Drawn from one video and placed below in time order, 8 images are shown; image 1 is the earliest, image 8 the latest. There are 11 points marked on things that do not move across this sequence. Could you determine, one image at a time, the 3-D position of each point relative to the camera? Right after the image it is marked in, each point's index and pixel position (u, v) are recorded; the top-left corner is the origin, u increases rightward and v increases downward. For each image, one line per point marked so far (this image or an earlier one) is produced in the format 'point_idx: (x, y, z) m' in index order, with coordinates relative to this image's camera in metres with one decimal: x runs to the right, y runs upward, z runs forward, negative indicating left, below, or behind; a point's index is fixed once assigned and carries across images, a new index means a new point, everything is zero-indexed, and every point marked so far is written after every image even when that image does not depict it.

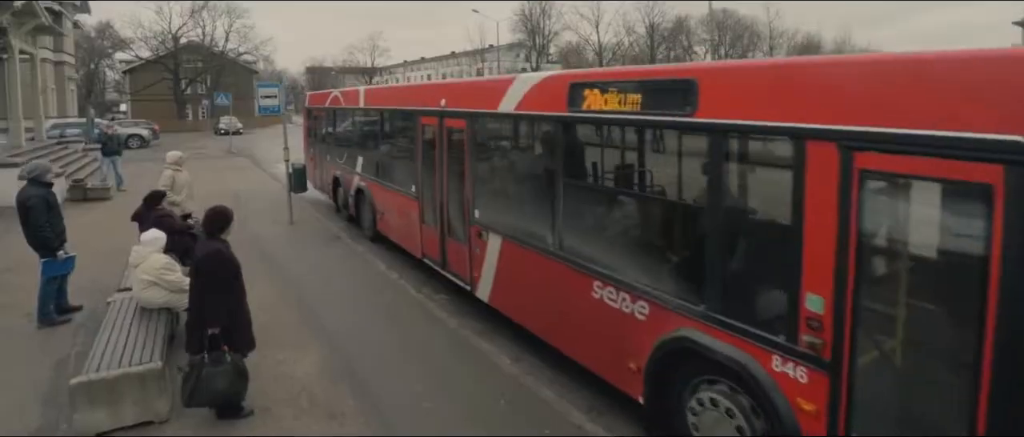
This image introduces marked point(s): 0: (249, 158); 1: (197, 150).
0: (-7.5, +1.7, +16.2) m
1: (-10.8, +2.4, +19.5) m
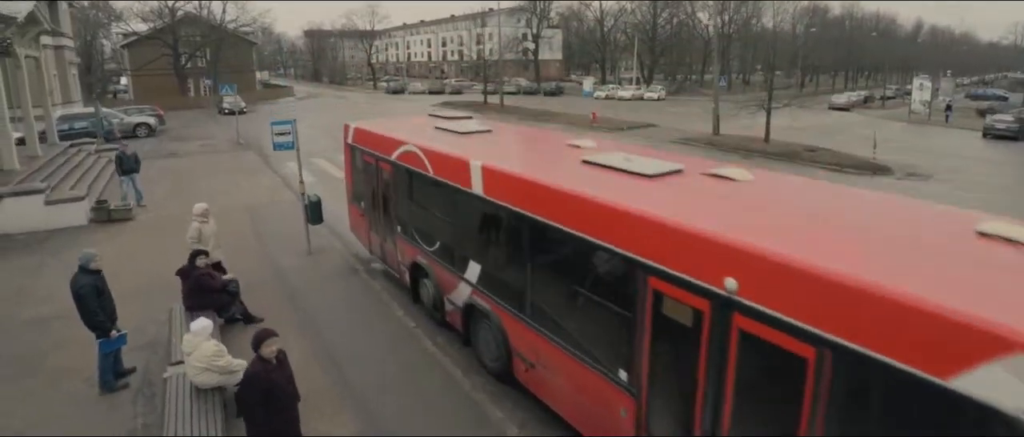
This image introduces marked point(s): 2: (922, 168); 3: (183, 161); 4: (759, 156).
0: (-7.4, +1.9, +16.5) m
1: (-10.7, +2.8, +19.8) m
2: (+9.9, +1.1, +13.7) m
3: (-8.6, +1.5, +14.8) m
4: (+6.7, +1.6, +15.4) m
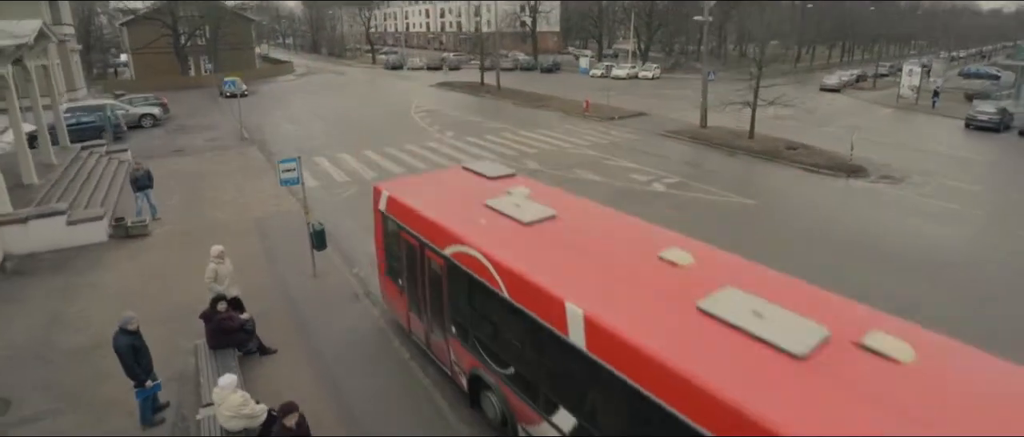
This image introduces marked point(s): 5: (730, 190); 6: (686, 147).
0: (-7.5, +2.1, +17.1) m
1: (-10.8, +3.2, +20.3) m
2: (+9.7, +1.2, +14.3) m
3: (-8.8, +1.6, +15.4) m
4: (+6.5, +1.8, +16.0) m
5: (+4.9, +0.6, +12.6) m
6: (+5.2, +2.1, +16.9) m
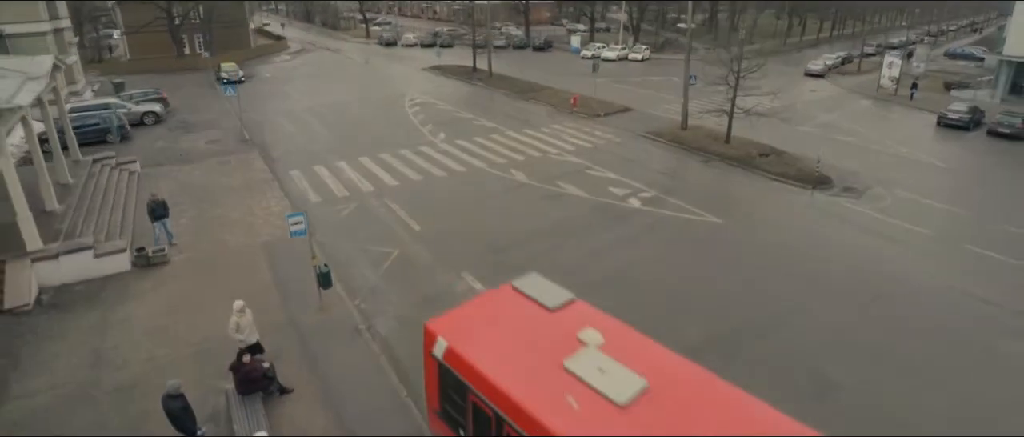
0: (-7.9, +2.1, +17.9) m
1: (-11.2, +3.3, +21.0) m
2: (+9.4, +1.0, +15.3) m
3: (-9.1, +1.4, +16.3) m
4: (+6.2, +1.7, +16.9) m
5: (+4.6, +0.3, +13.7) m
6: (+4.9, +2.0, +17.8) m
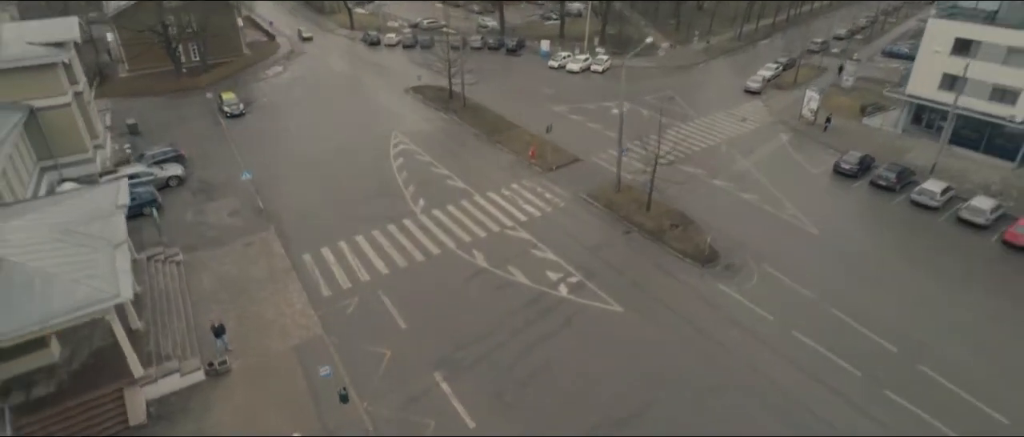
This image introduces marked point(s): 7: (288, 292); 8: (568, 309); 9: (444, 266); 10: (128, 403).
0: (-9.2, -0.5, +22.3) m
1: (-12.7, +1.0, +25.2) m
2: (+8.1, -1.3, +20.1) m
3: (-10.4, -1.3, +20.8) m
4: (+4.8, -0.6, +21.6) m
5: (+3.3, -2.3, +18.5) m
6: (+3.5, -0.1, +22.4) m
7: (-7.2, -2.5, +18.5) m
8: (+1.7, -2.8, +17.7) m
9: (-2.4, -1.6, +19.9) m
10: (-9.5, -4.5, +14.2) m
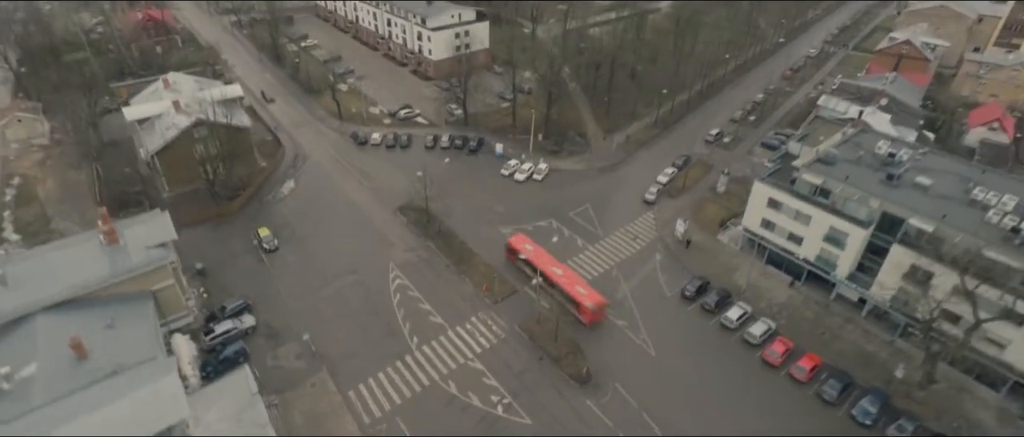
0: (-11.8, -9.5, +36.0) m
1: (-15.4, -8.0, +38.7) m
2: (+5.7, -9.6, +34.4) m
3: (-12.8, -10.5, +34.4) m
4: (+2.3, -8.9, +35.7) m
5: (+1.0, -10.9, +32.7) m
6: (+0.9, -8.5, +36.5) m
7: (-9.5, -11.6, +32.3) m
8: (-0.5, -11.5, +31.8) m
9: (-4.8, -10.4, +33.9) m
10: (-11.5, -14.0, +28.1) m
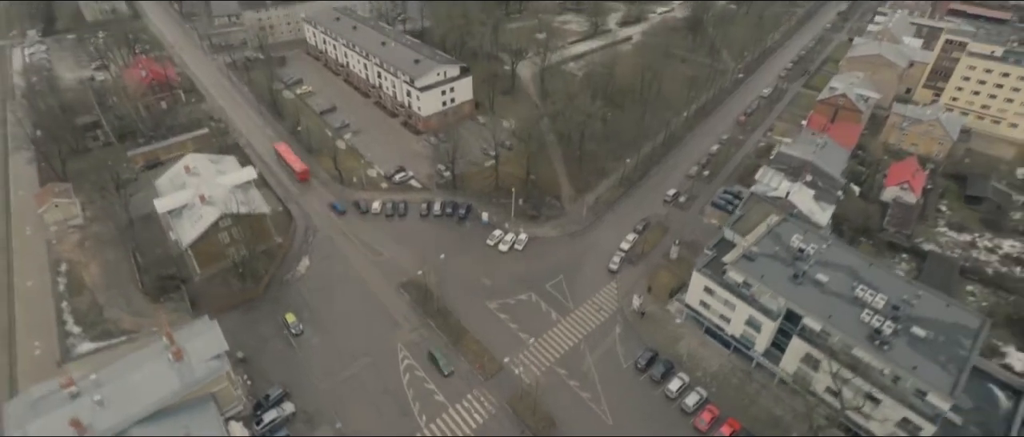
0: (-12.7, -18.3, +45.7) m
1: (-16.4, -16.9, +48.3) m
2: (+4.8, -17.8, +44.4) m
3: (-13.7, -19.4, +44.1) m
4: (+1.4, -17.2, +45.6) m
5: (+0.2, -19.4, +42.6) m
6: (0.0, -16.8, +46.3) m
7: (-10.3, -20.5, +42.1) m
8: (-1.3, -20.0, +41.8) m
9: (-5.6, -19.1, +43.7) m
10: (-12.1, -23.1, +38.0) m
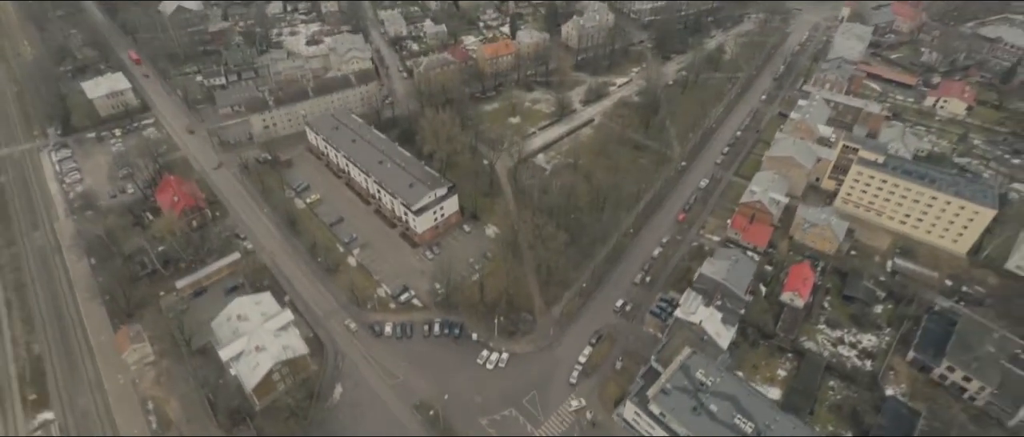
0: (-13.7, -38.2, +65.5) m
1: (-17.5, -37.0, +68.0) m
2: (+3.7, -36.5, +64.5) m
3: (-14.6, -39.4, +64.0) m
4: (+0.3, -36.1, +65.6) m
5: (-0.8, -38.4, +62.7) m
6: (-1.2, -35.9, +66.3) m
7: (-11.1, -40.2, +62.1) m
8: (-2.1, -39.2, +61.8) m
9: (-6.6, -38.5, +63.7) m
10: (-12.7, -43.0, +57.9) m
